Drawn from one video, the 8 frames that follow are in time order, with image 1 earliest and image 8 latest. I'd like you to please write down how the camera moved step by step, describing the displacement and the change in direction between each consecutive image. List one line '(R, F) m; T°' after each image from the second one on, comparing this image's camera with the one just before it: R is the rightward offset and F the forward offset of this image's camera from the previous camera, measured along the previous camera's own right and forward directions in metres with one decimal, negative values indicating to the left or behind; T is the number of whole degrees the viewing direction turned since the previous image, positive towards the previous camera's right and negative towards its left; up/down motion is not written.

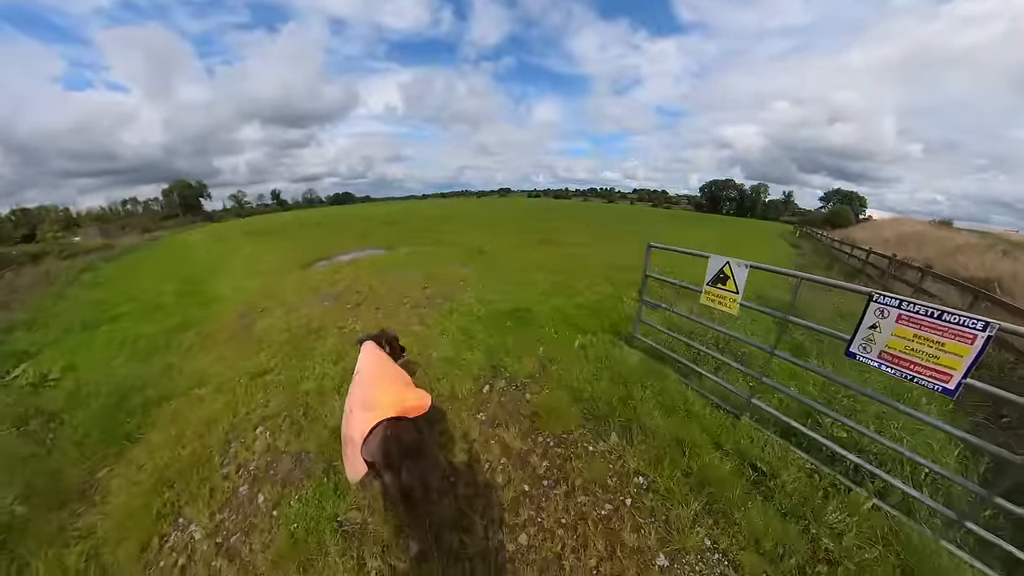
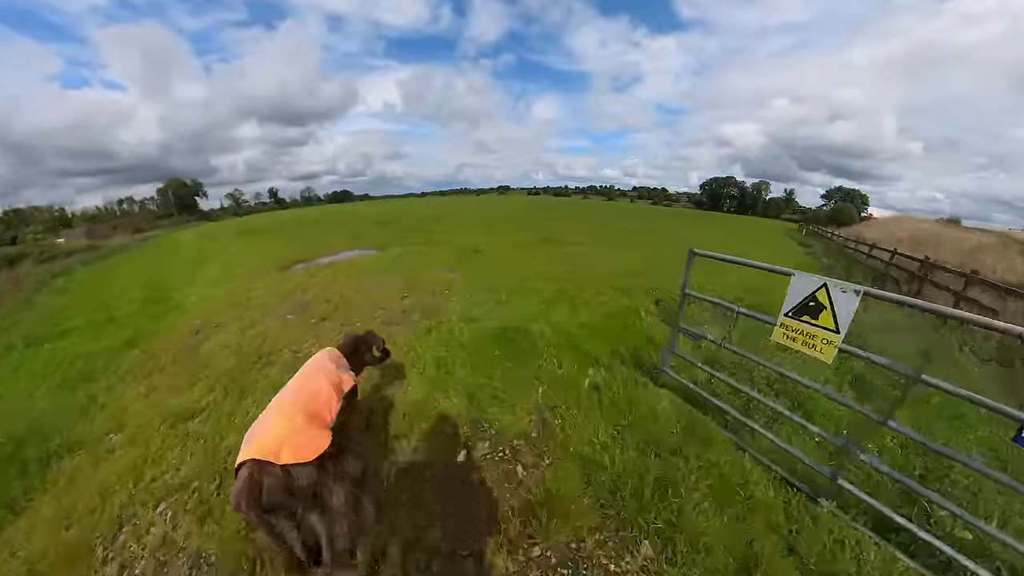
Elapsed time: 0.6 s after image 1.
(+0.2, +1.9) m; 0°
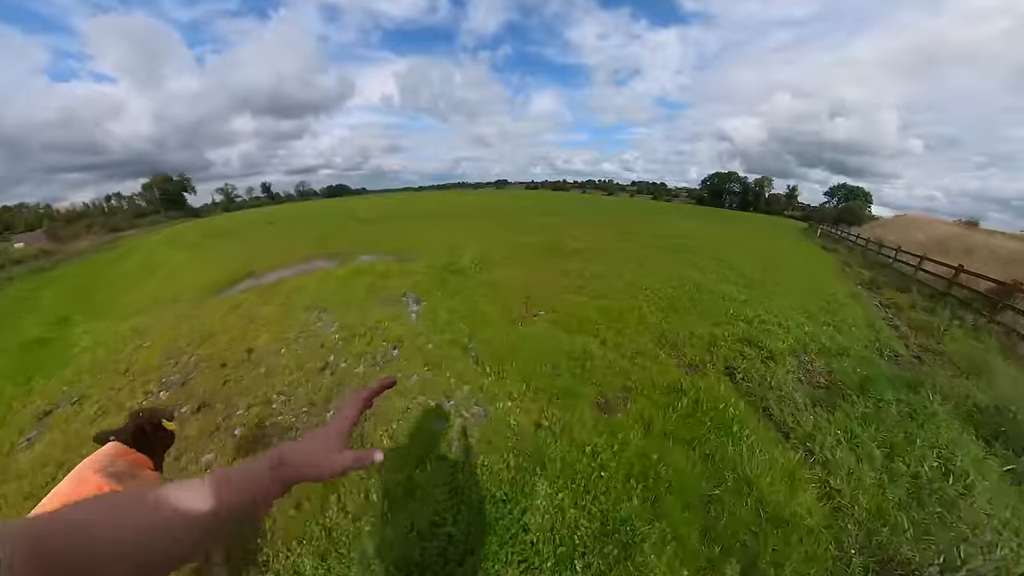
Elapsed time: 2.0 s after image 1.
(+0.2, +4.2) m; 0°
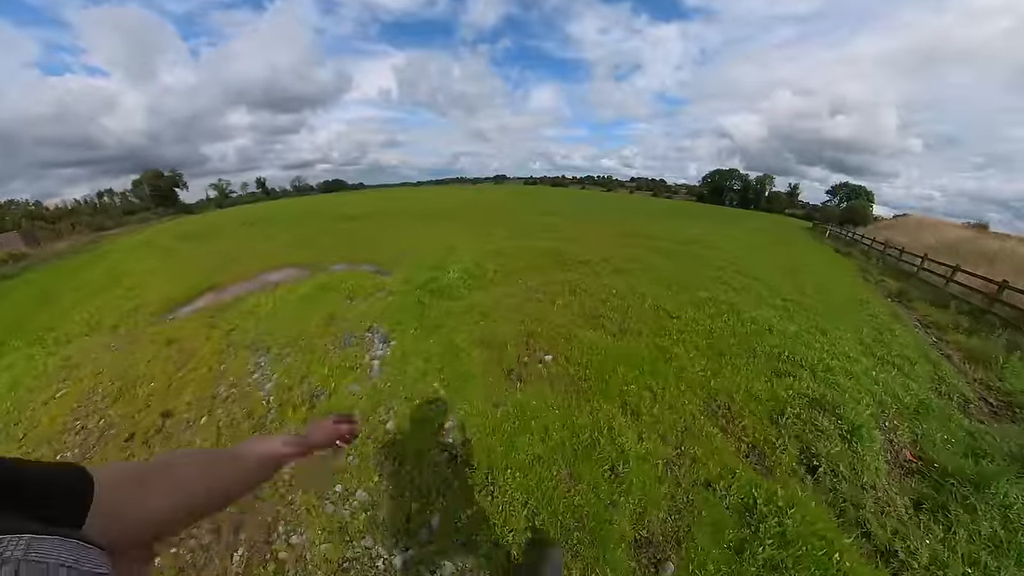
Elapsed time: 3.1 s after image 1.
(+0.1, +2.3) m; 0°
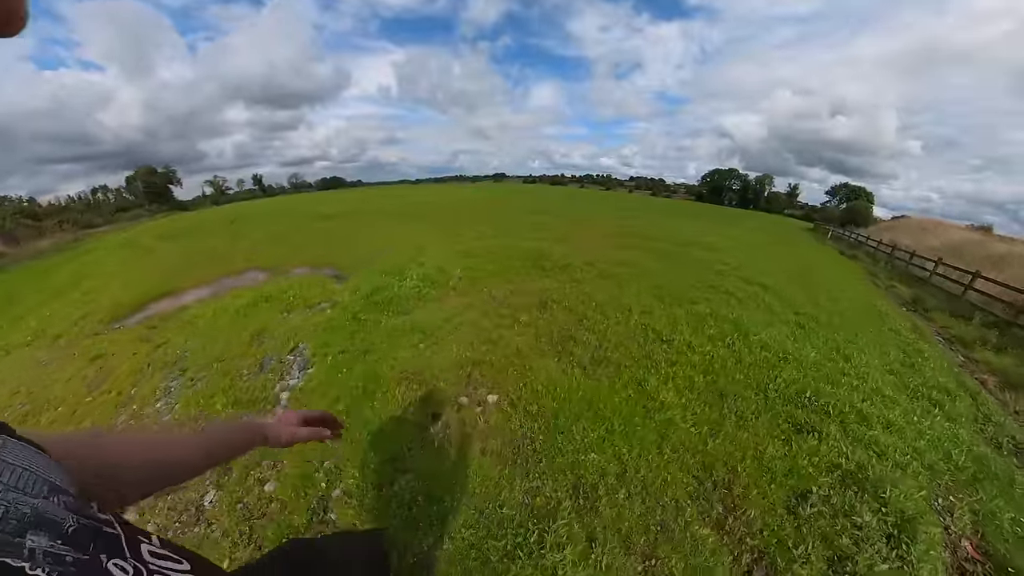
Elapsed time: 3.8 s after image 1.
(+1.2, +2.0) m; 0°
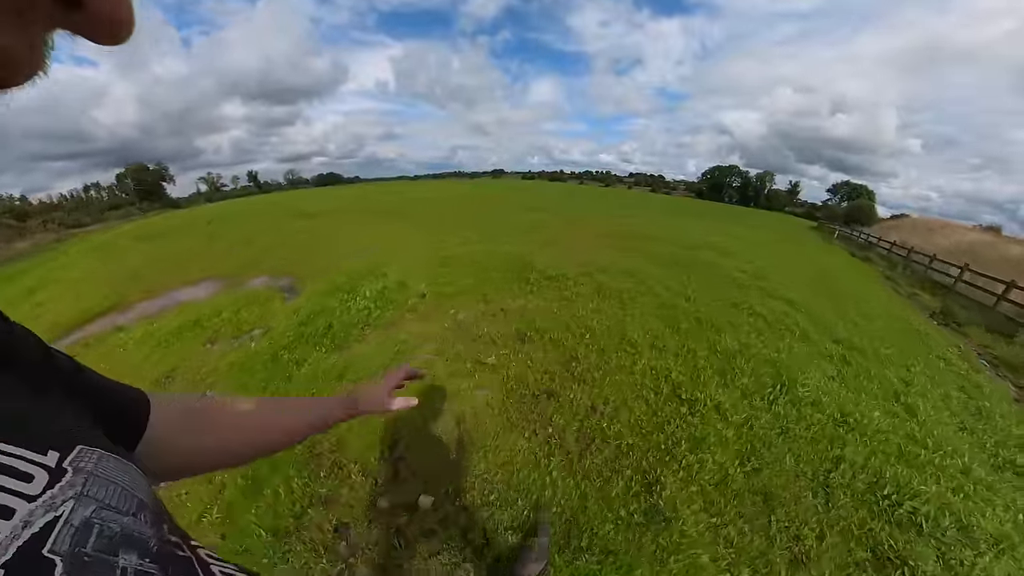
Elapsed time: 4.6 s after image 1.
(+0.5, +2.0) m; 0°
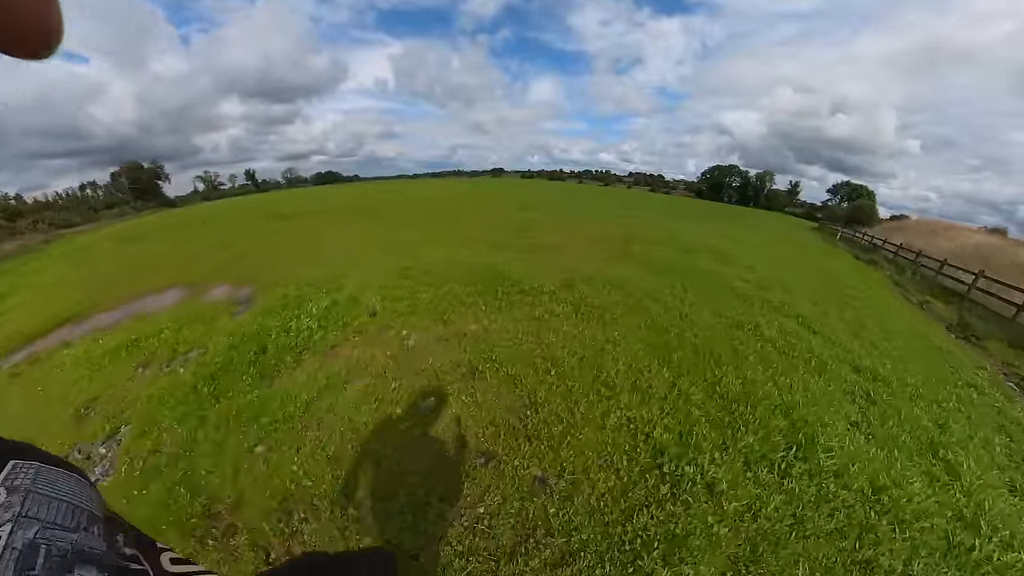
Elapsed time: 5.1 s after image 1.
(+0.6, +1.3) m; 0°
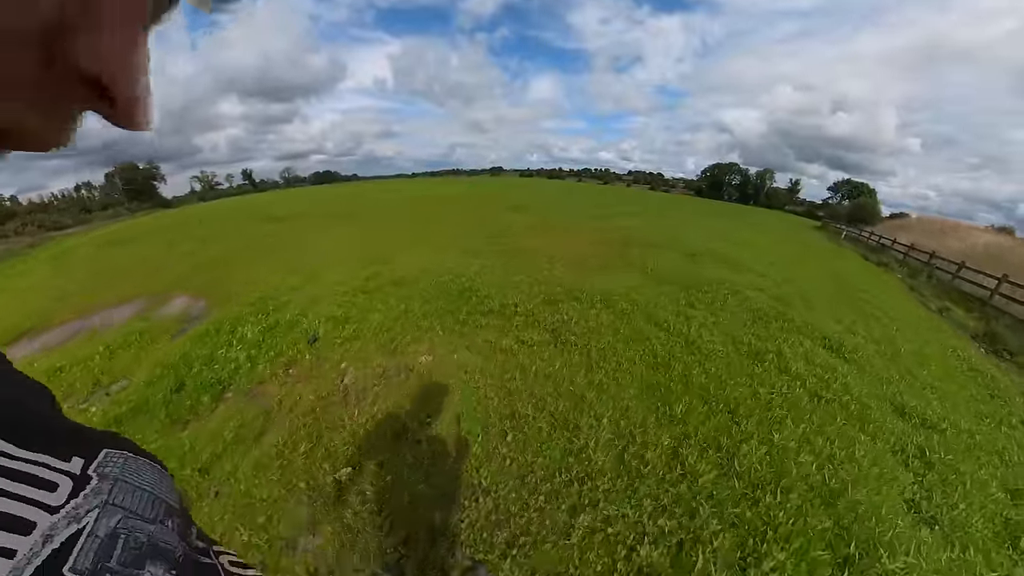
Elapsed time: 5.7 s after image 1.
(+0.5, +1.4) m; 0°
